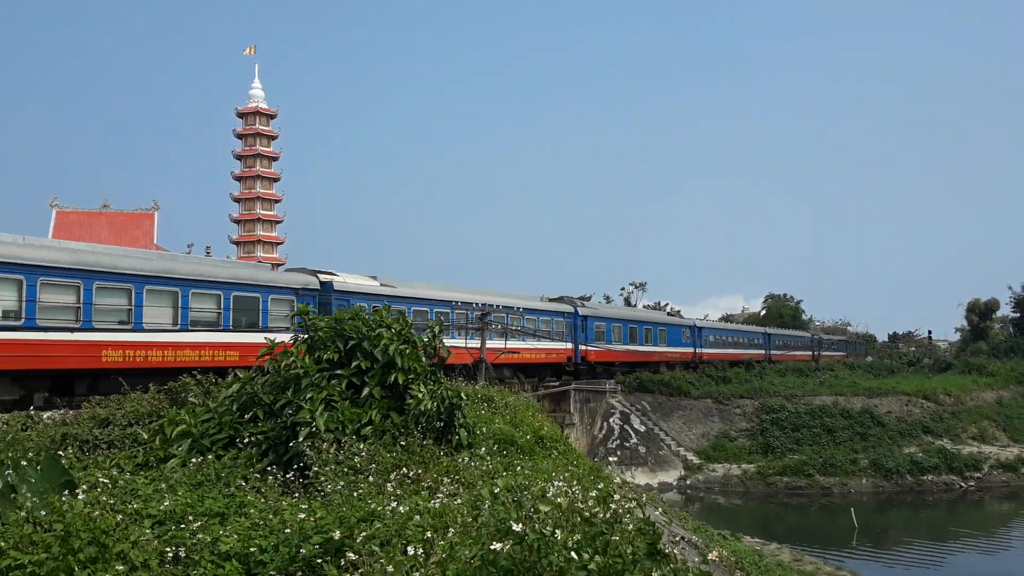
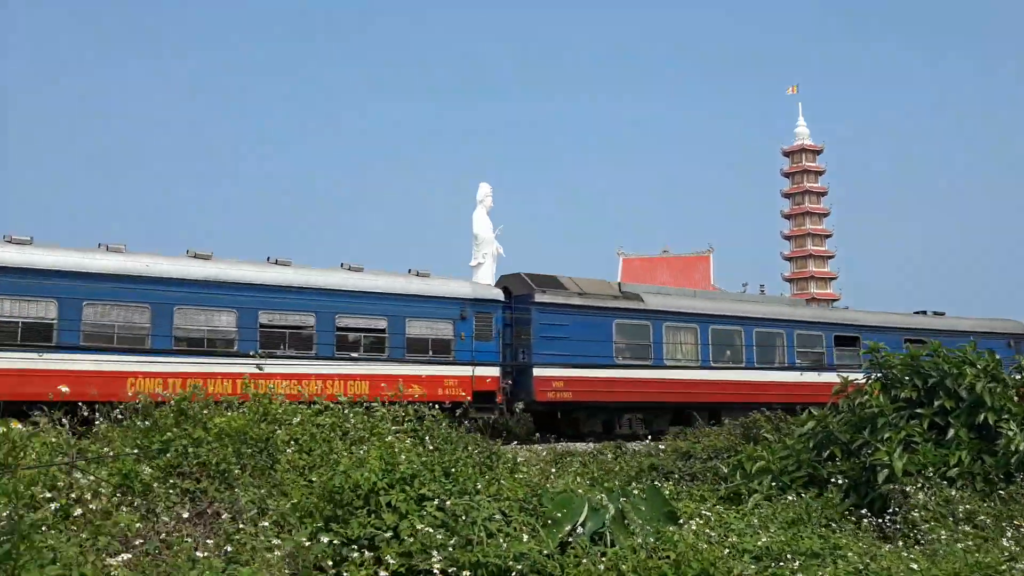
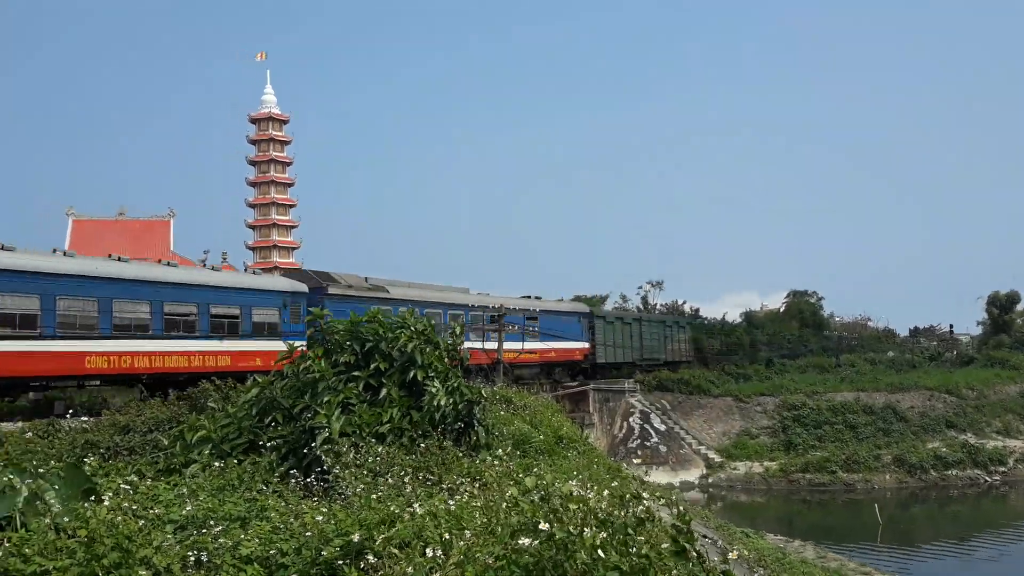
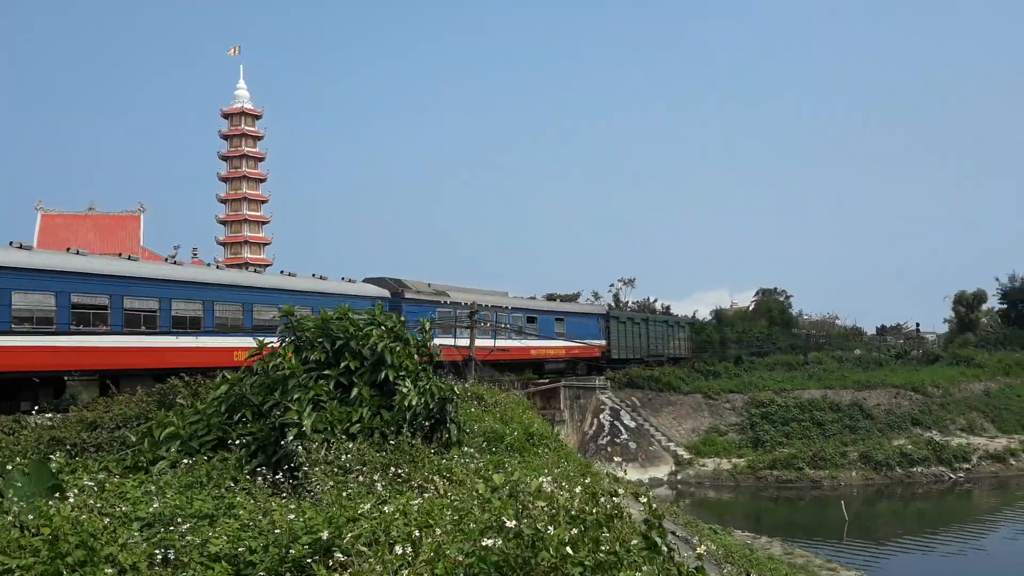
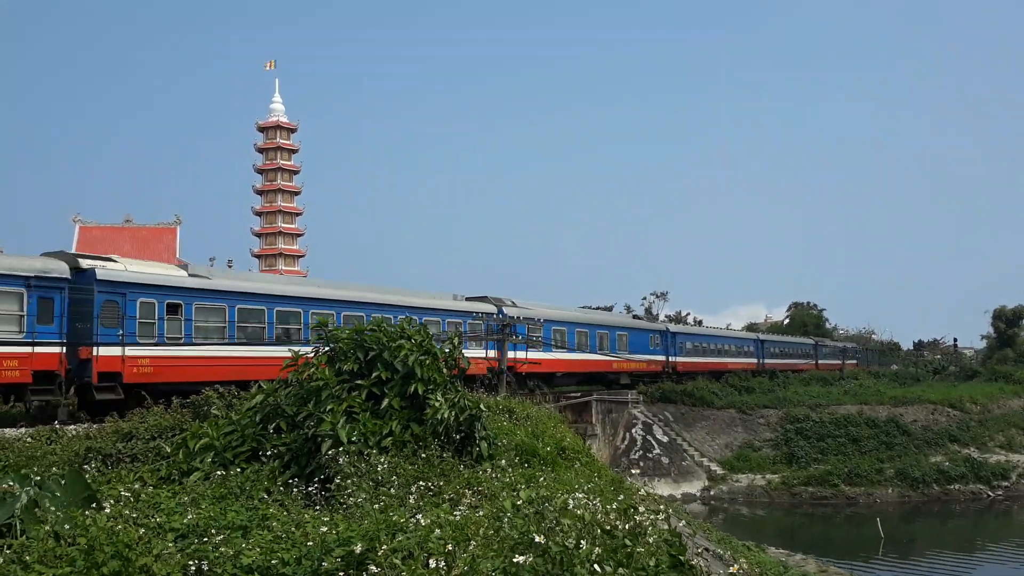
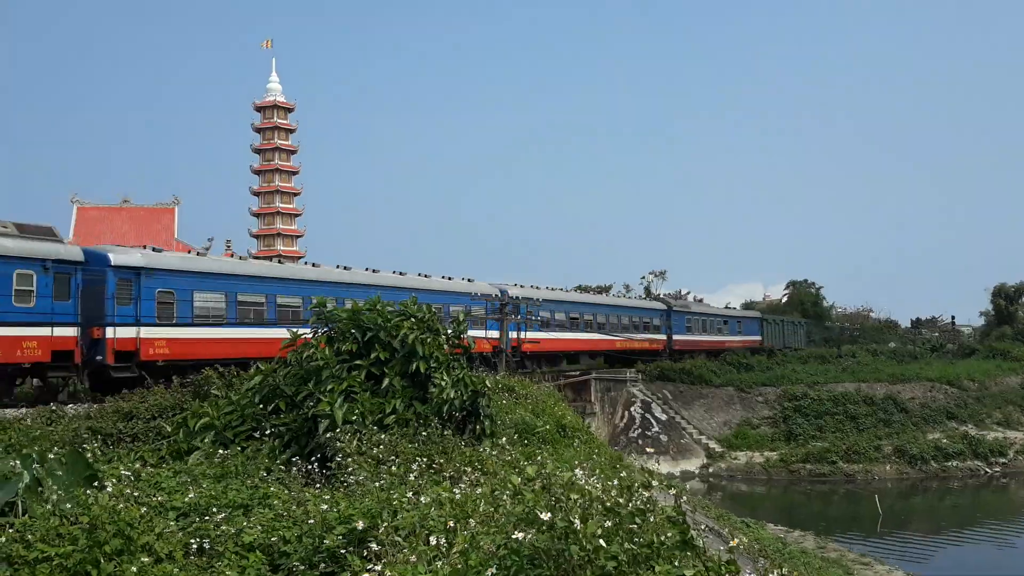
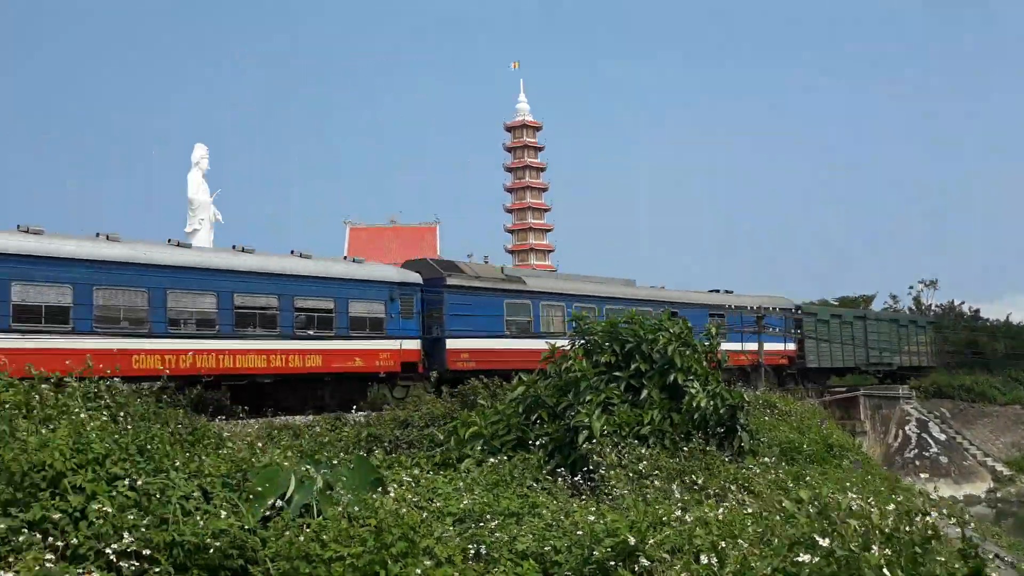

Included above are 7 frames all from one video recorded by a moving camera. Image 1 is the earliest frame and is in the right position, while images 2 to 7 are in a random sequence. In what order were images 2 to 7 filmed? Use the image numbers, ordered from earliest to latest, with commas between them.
5, 6, 4, 3, 7, 2
